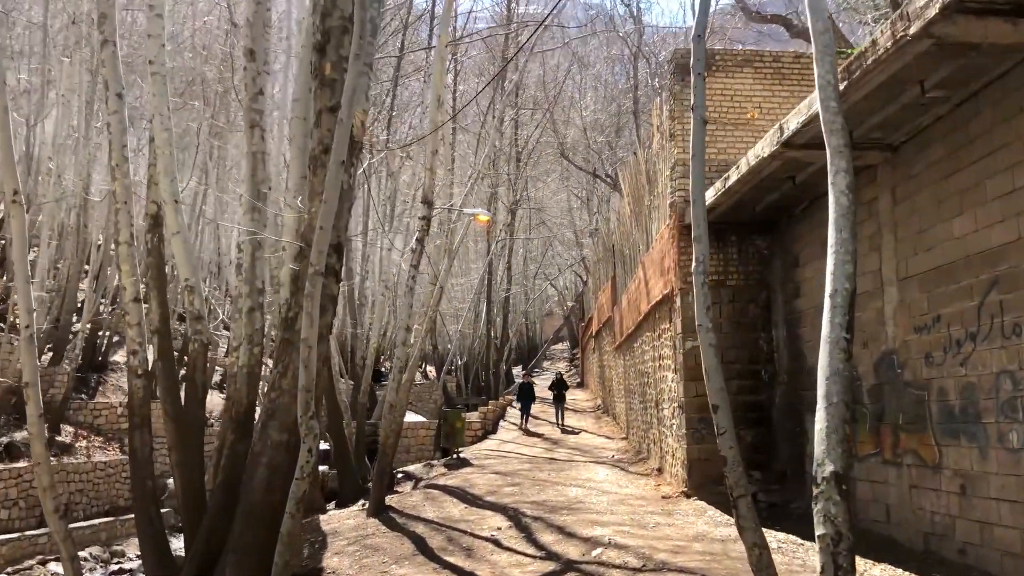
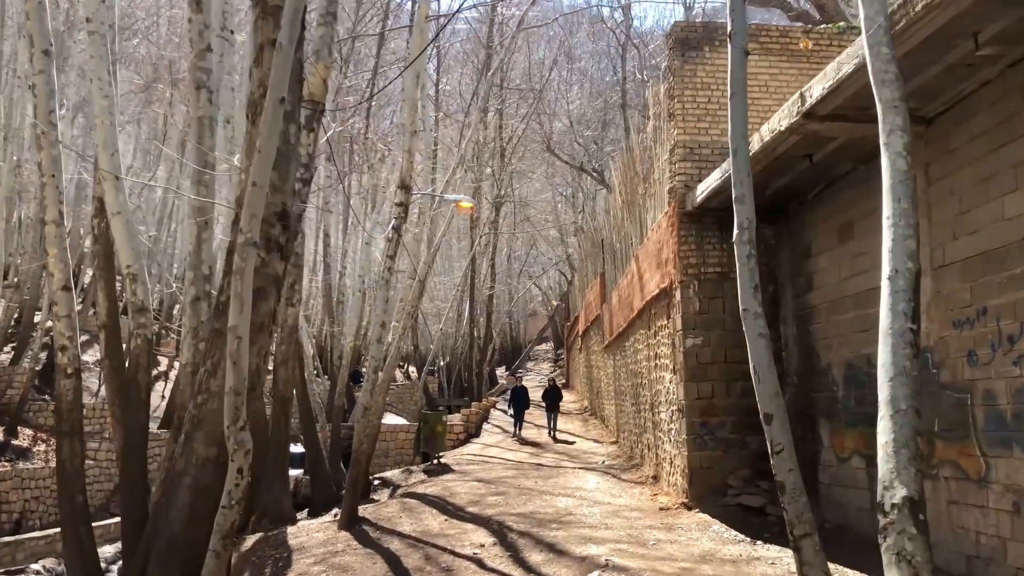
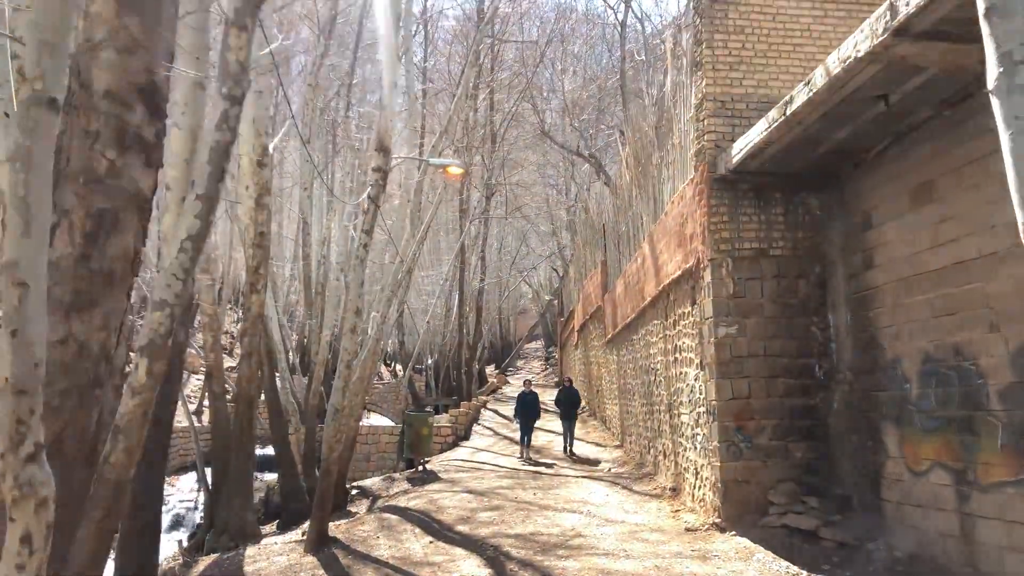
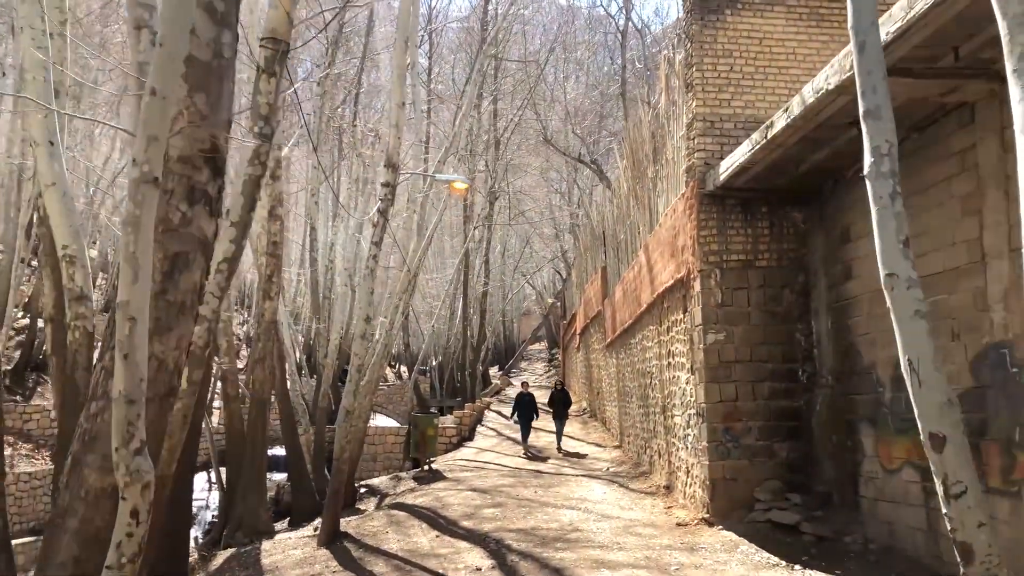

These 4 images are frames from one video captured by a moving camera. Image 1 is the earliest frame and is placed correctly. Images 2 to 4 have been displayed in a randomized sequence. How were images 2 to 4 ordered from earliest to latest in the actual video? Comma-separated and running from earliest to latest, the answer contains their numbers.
2, 4, 3
